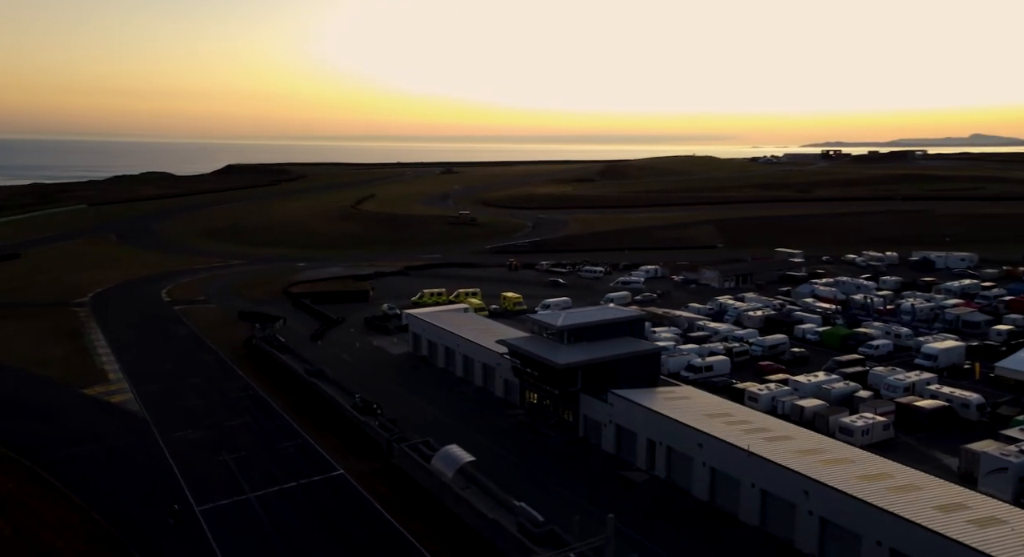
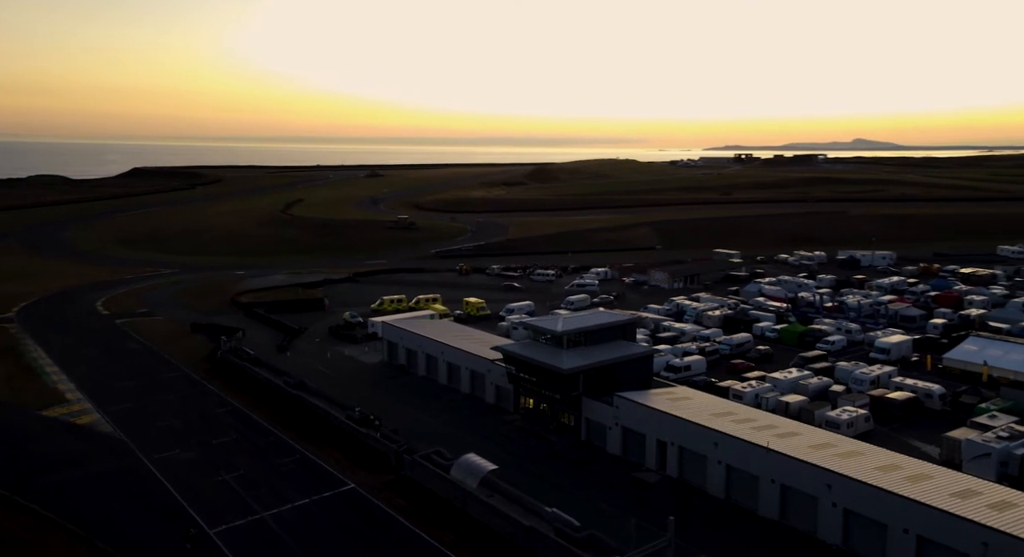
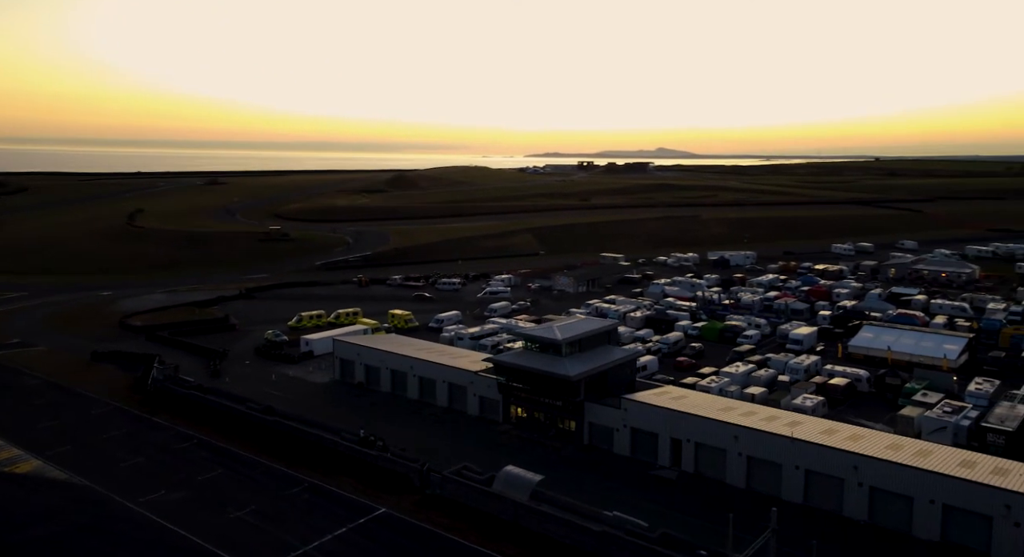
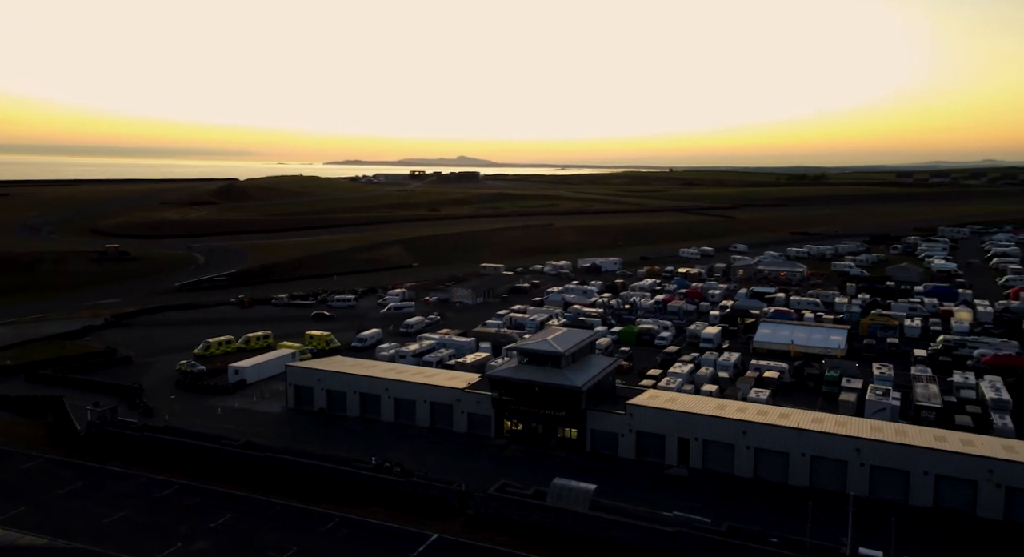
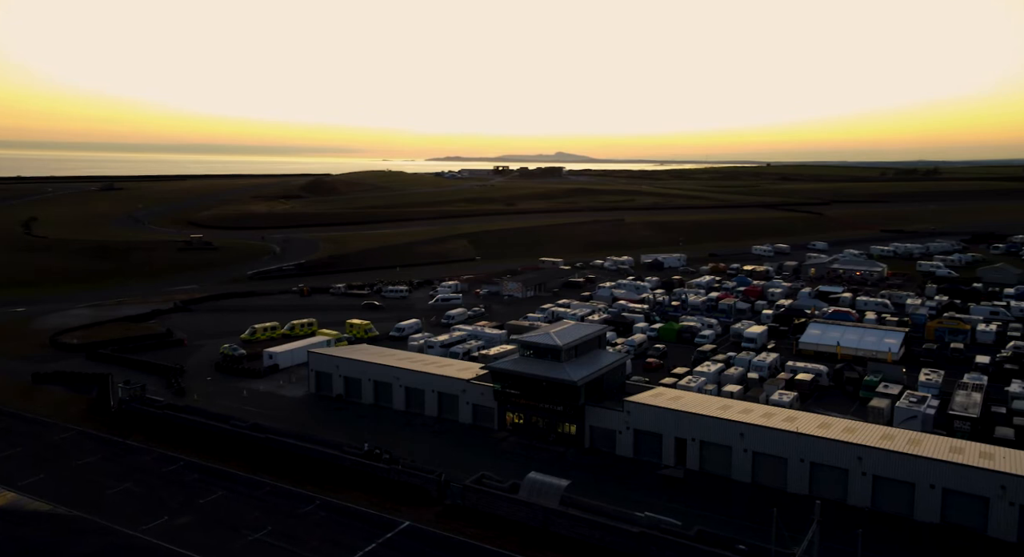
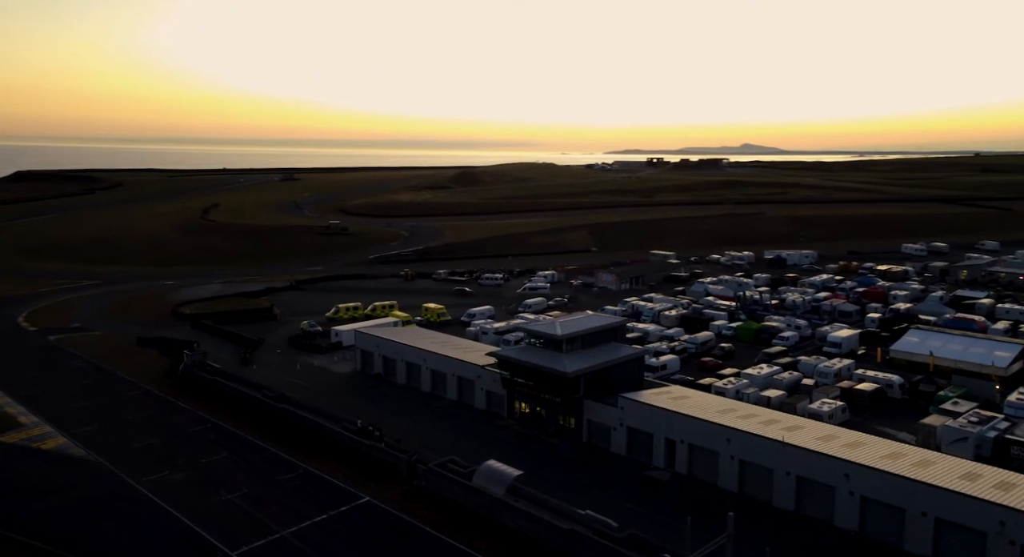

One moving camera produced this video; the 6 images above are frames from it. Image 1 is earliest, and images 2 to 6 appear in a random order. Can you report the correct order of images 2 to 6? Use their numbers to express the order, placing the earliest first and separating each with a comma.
2, 6, 3, 5, 4
